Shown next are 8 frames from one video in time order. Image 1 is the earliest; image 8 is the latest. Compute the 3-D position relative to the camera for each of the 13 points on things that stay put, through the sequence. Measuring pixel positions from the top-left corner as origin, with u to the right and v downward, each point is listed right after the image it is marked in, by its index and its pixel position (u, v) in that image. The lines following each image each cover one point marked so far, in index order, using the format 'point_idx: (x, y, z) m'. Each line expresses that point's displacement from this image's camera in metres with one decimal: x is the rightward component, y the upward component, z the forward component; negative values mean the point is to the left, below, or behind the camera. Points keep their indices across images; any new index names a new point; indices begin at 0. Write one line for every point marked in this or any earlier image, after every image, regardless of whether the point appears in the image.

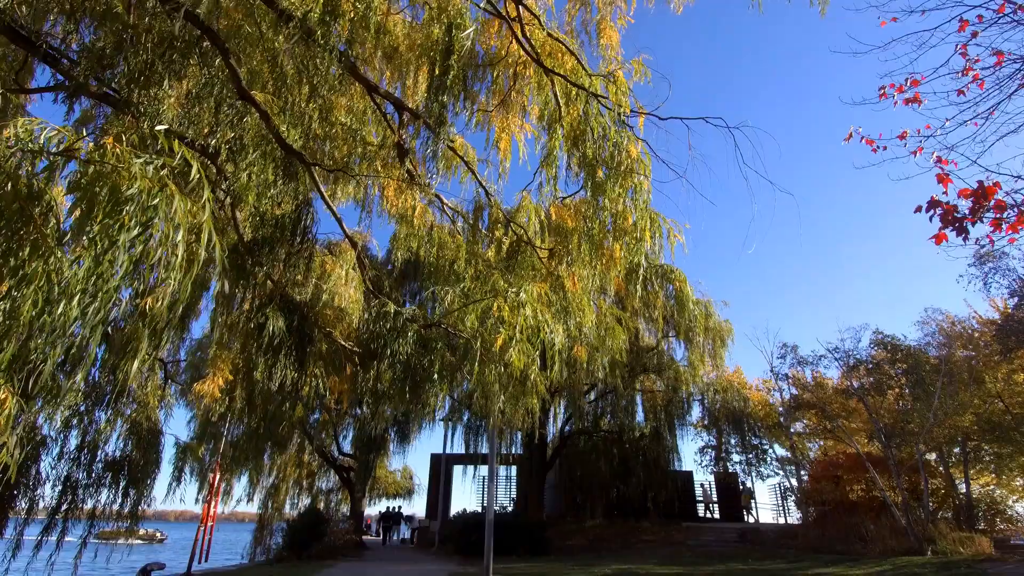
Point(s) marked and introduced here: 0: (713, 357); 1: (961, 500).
0: (+6.0, -2.0, +19.4) m
1: (+12.1, -5.7, +18.1) m
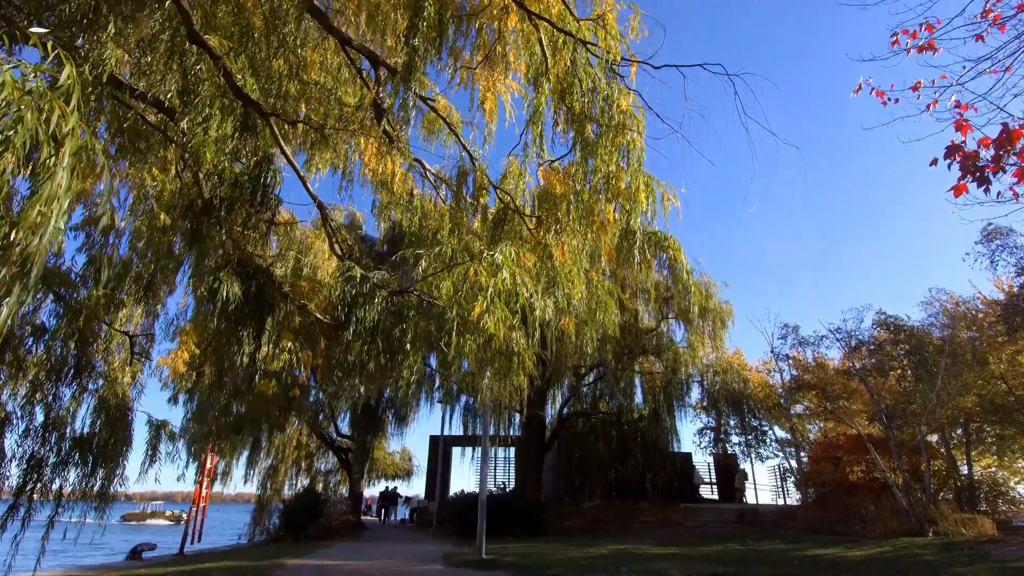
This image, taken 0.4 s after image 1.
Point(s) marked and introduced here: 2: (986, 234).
0: (+6.0, -1.5, +19.3) m
1: (+12.0, -5.2, +18.0) m
2: (+9.0, +1.0, +12.7) m
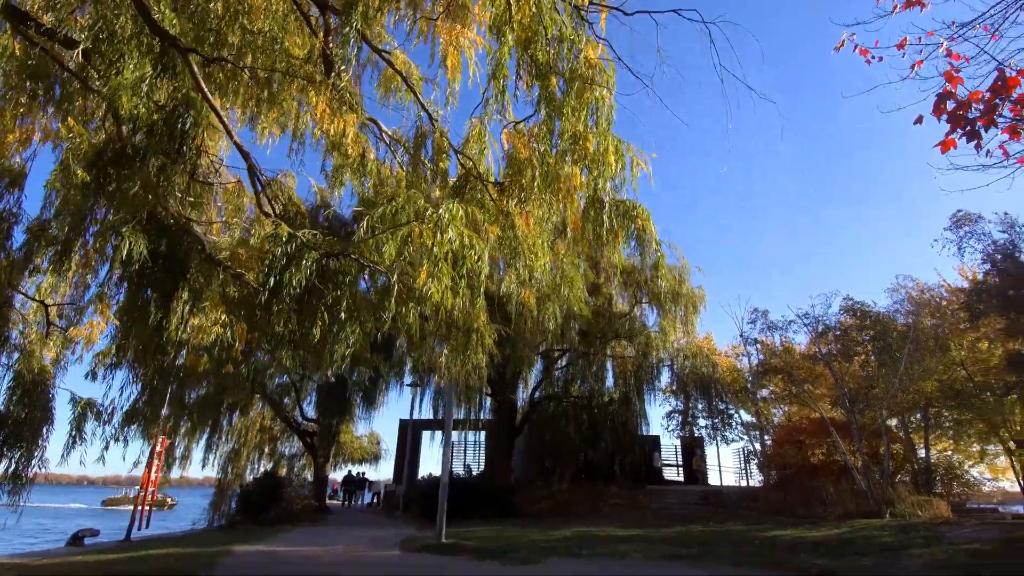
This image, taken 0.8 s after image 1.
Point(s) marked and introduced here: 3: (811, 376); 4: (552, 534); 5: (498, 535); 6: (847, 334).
0: (+5.1, -1.0, +19.4) m
1: (+11.2, -4.8, +18.5) m
2: (+8.5, +1.3, +12.9) m
3: (+7.9, -2.3, +17.6) m
4: (+0.5, -3.5, +9.6) m
5: (-0.3, -3.5, +9.5) m
6: (+8.2, -1.2, +16.5) m
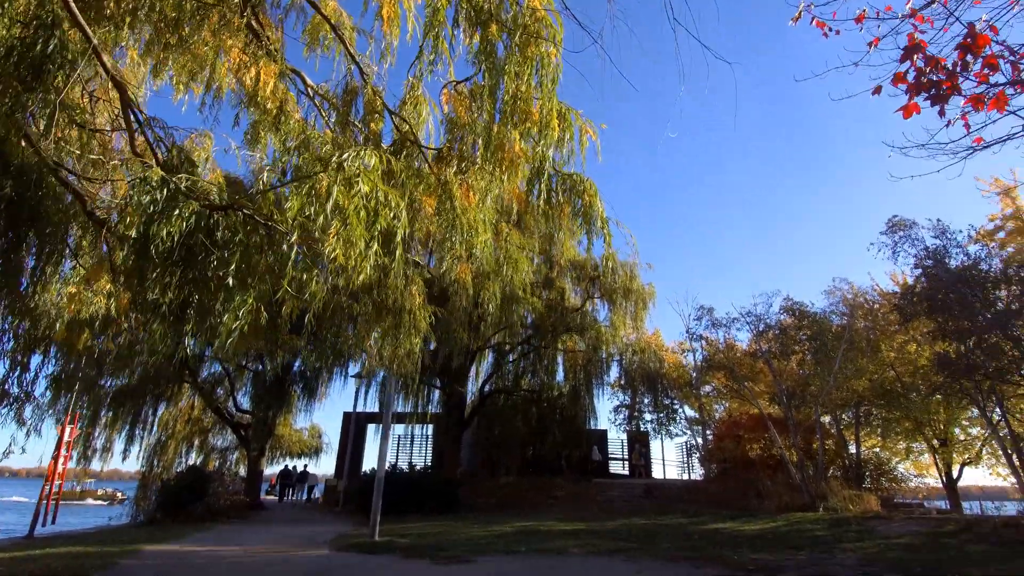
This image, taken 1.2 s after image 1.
0: (+3.6, -0.9, +19.5) m
1: (+9.6, -4.9, +19.1) m
2: (+7.5, +1.2, +13.2) m
3: (+6.4, -2.3, +18.0) m
4: (-0.3, -3.4, +9.4) m
5: (-1.1, -3.3, +9.2) m
6: (+6.9, -1.2, +16.9) m
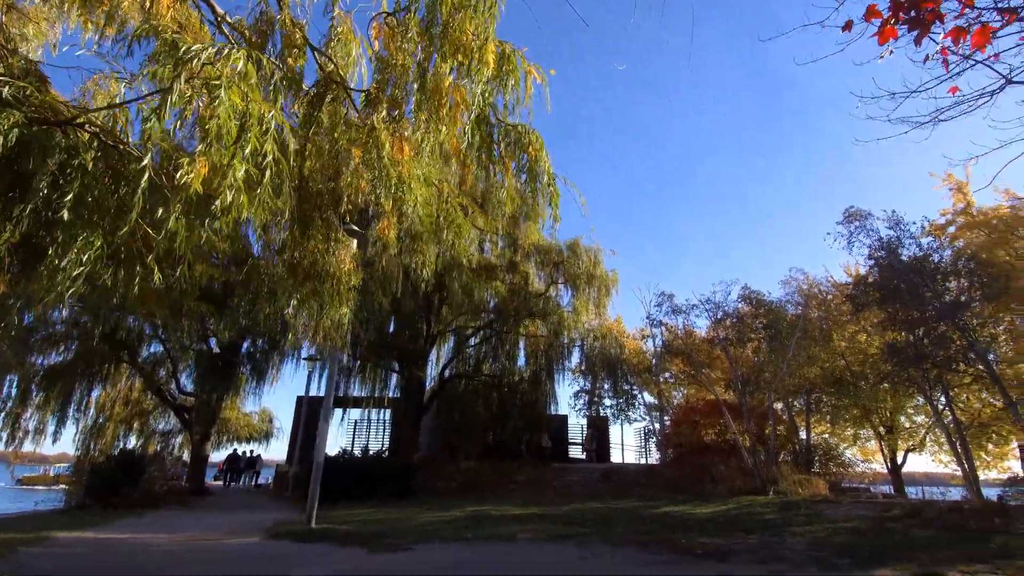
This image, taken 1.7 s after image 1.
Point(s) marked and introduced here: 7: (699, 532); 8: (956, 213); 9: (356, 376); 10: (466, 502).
0: (+2.4, -0.5, +19.4) m
1: (+8.4, -4.6, +19.4) m
2: (+6.7, +1.5, +13.4) m
3: (+5.3, -1.9, +18.1) m
4: (-1.0, -3.1, +9.2) m
5: (-1.8, -3.1, +9.0) m
6: (+5.9, -0.9, +17.1) m
7: (+2.1, -2.7, +7.4) m
8: (+9.4, +1.6, +14.2) m
9: (-4.5, -2.6, +19.5) m
10: (-0.8, -3.8, +12.0) m
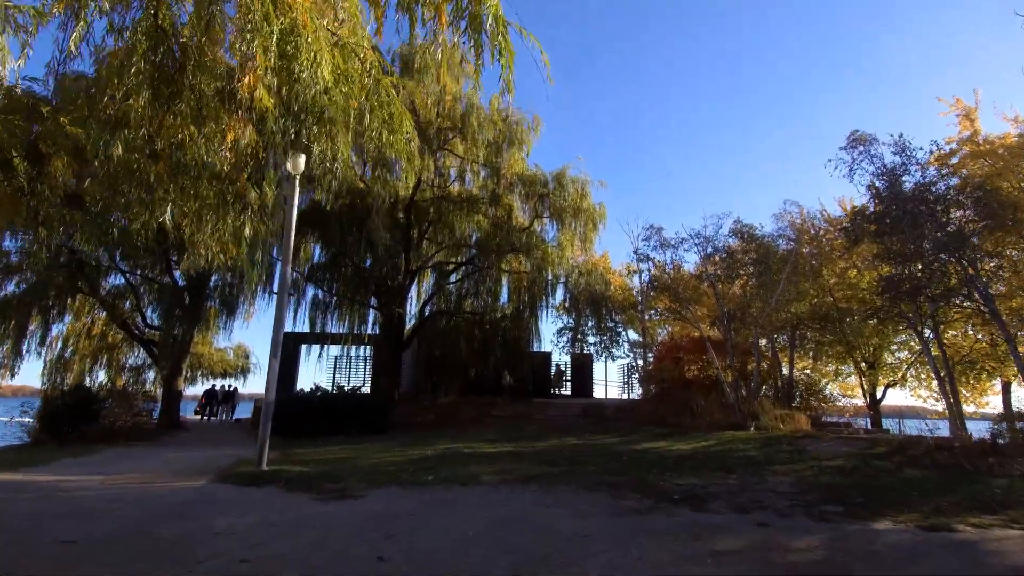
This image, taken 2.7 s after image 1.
0: (+1.9, +1.4, +18.8) m
1: (+7.8, -2.7, +19.2) m
2: (+6.3, +2.8, +12.6) m
3: (+4.8, -0.2, +17.6) m
4: (-1.3, -2.1, +8.8) m
5: (-2.1, -2.1, +8.5) m
6: (+5.4, +0.8, +16.5) m
7: (+1.7, -1.9, +7.0) m
8: (+9.0, +2.9, +13.5) m
9: (-5.0, -0.6, +18.9) m
10: (-1.2, -2.6, +11.6) m
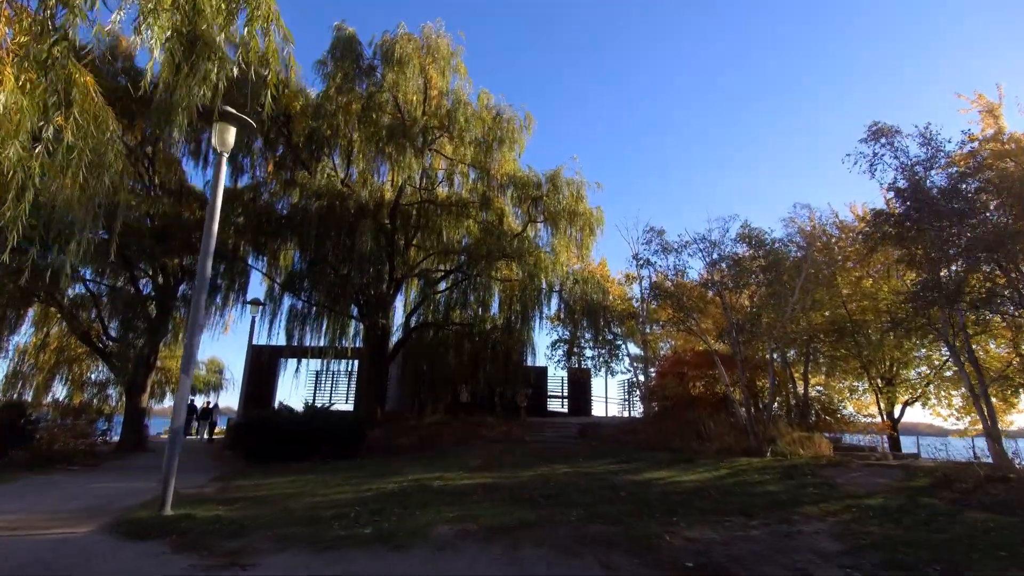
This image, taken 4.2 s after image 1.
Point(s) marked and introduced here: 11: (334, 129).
0: (+1.7, +1.1, +17.5) m
1: (+7.6, -2.9, +17.8) m
2: (+6.0, +2.6, +11.3) m
3: (+4.6, -0.4, +16.3) m
4: (-1.6, -2.2, +7.4) m
5: (-2.4, -2.1, +7.1) m
6: (+5.1, +0.6, +15.2) m
7: (+1.5, -1.9, +5.6) m
8: (+8.7, +2.8, +12.2) m
9: (-5.3, -0.9, +17.5) m
10: (-1.5, -2.7, +10.2) m
11: (-4.5, +4.0, +17.1) m
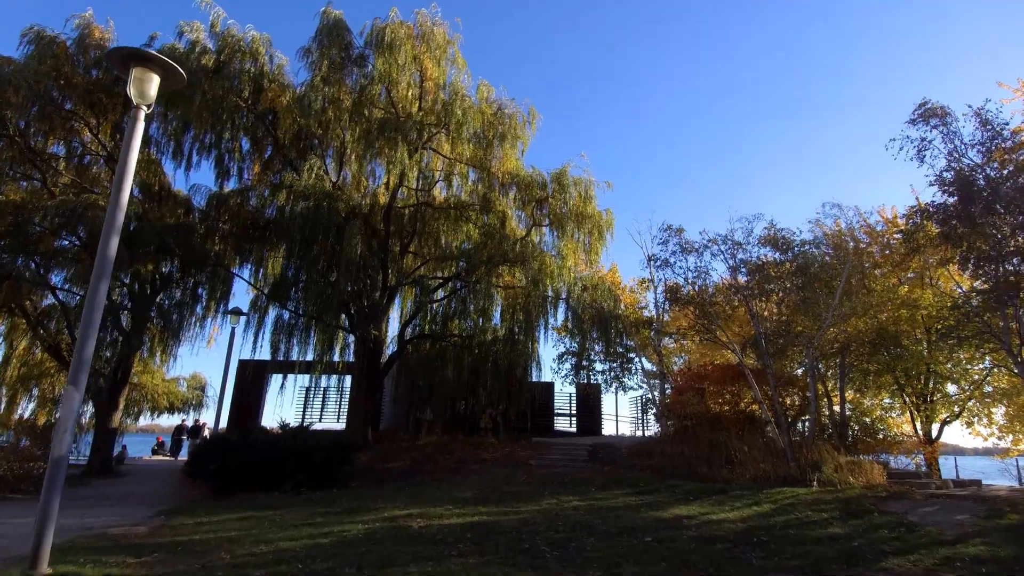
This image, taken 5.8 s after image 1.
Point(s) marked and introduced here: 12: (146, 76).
0: (+1.7, +0.9, +16.0) m
1: (+7.7, -3.1, +16.2) m
2: (+6.0, +2.6, +9.9) m
3: (+4.6, -0.5, +14.8) m
4: (-1.6, -2.1, +5.9) m
5: (-2.4, -2.1, +5.7) m
6: (+5.2, +0.5, +13.7) m
7: (+1.4, -1.8, +4.1) m
8: (+8.8, +2.8, +10.8) m
9: (-5.2, -1.1, +16.1) m
10: (-1.5, -2.7, +8.7) m
11: (-4.5, +3.8, +15.8) m
12: (-3.0, +1.8, +5.6) m
